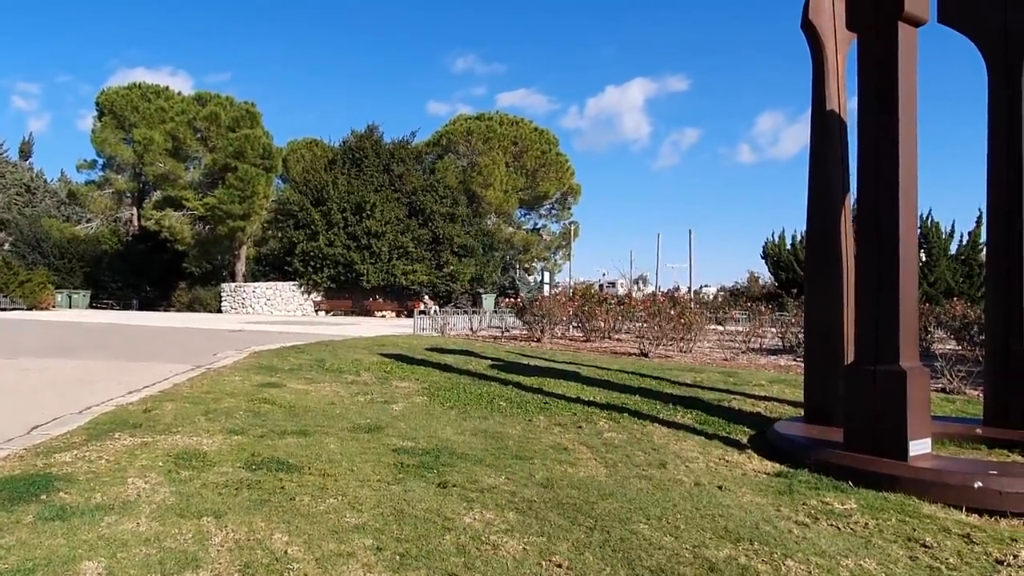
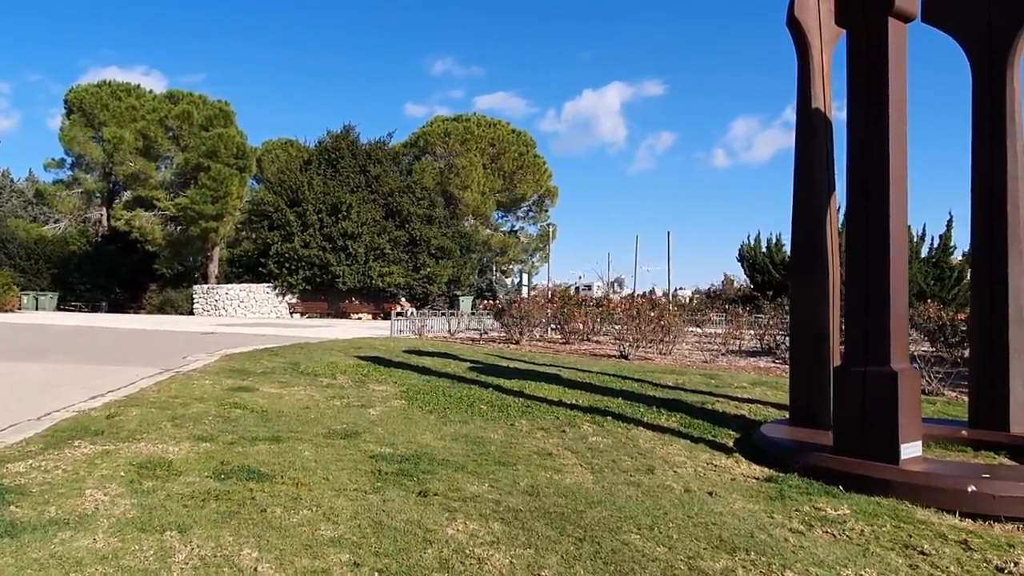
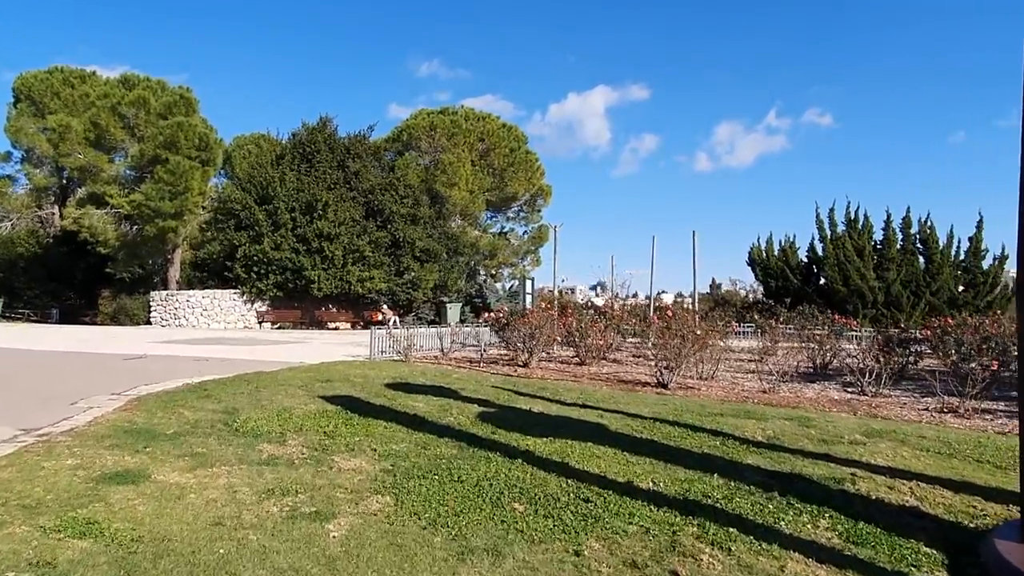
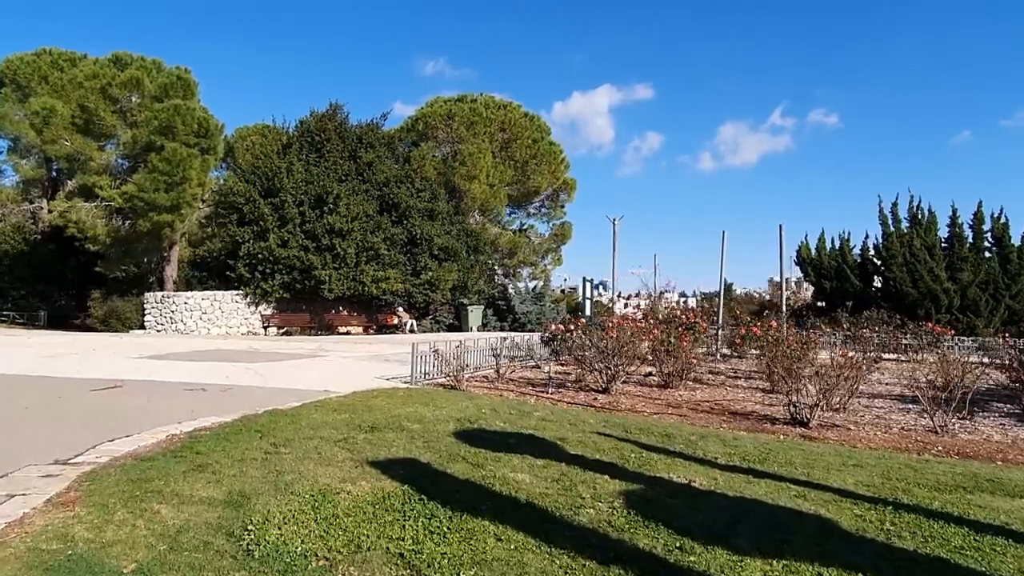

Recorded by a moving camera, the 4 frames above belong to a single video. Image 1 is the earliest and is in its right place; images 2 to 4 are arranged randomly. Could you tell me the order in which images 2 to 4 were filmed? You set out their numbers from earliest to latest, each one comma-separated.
2, 3, 4
